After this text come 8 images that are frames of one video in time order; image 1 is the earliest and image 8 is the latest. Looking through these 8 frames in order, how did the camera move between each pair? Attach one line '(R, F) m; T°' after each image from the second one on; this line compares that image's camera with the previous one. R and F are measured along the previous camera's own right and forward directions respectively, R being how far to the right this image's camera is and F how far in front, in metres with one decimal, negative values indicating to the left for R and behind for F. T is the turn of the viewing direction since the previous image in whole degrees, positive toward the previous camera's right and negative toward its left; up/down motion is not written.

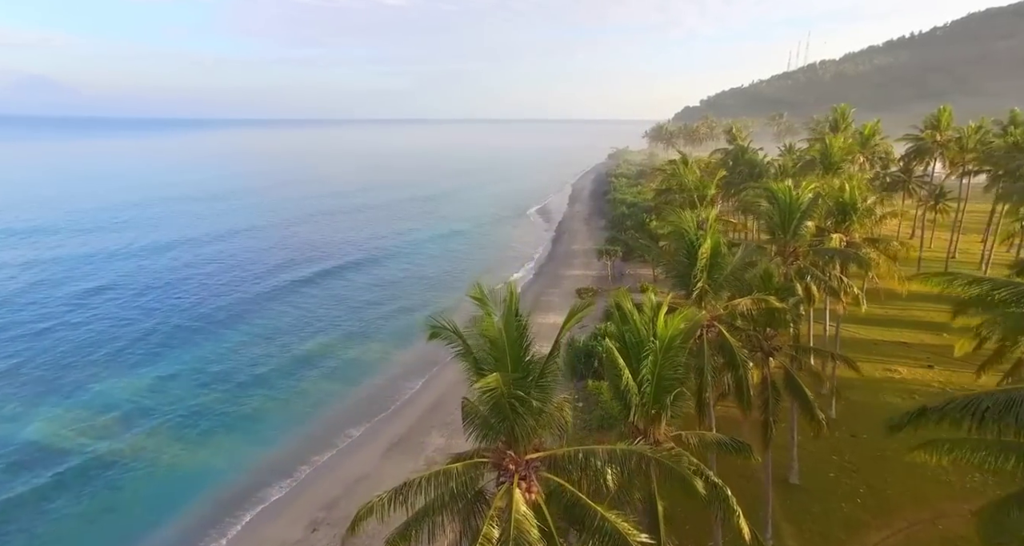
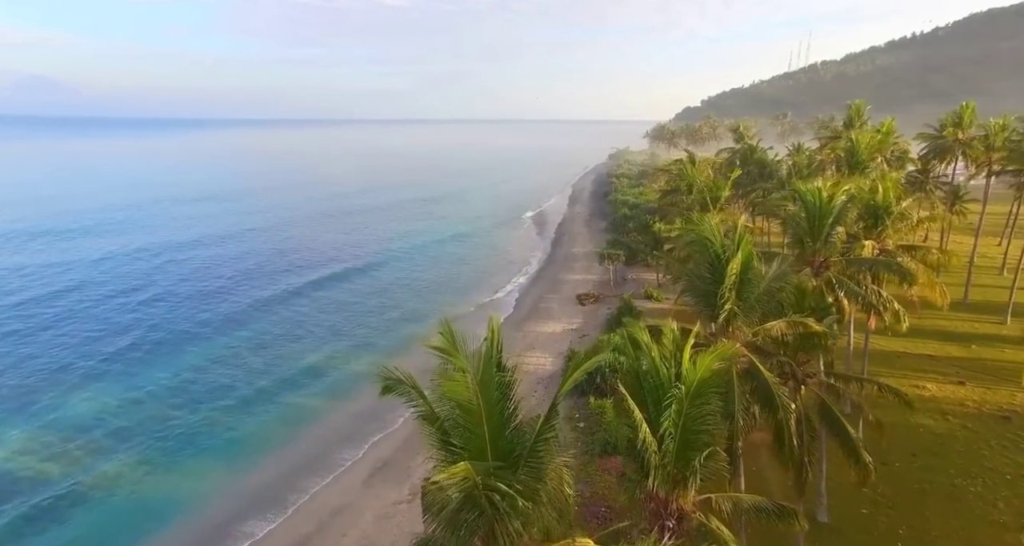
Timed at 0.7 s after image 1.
(+0.2, +2.2) m; 0°
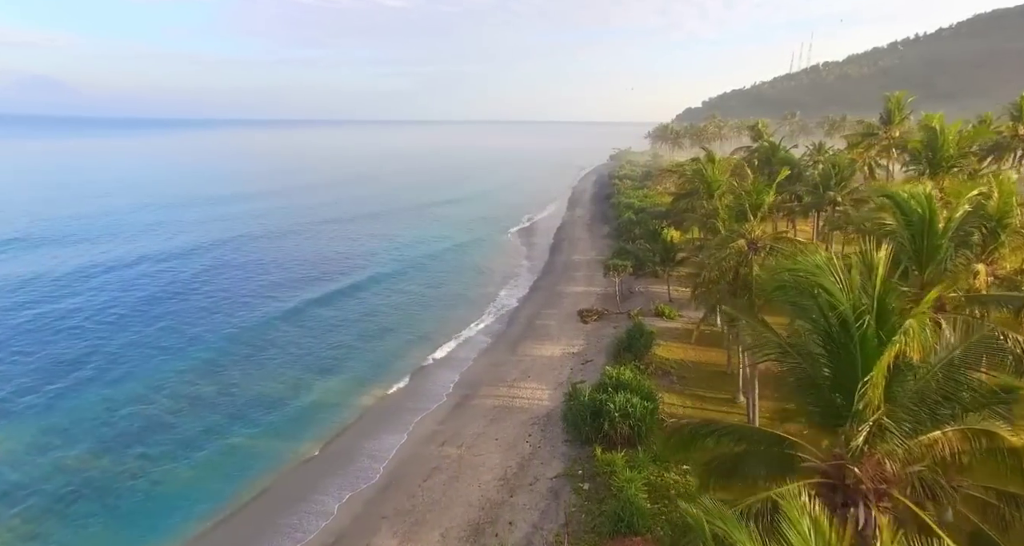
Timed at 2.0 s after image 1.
(+0.4, +5.0) m; 0°
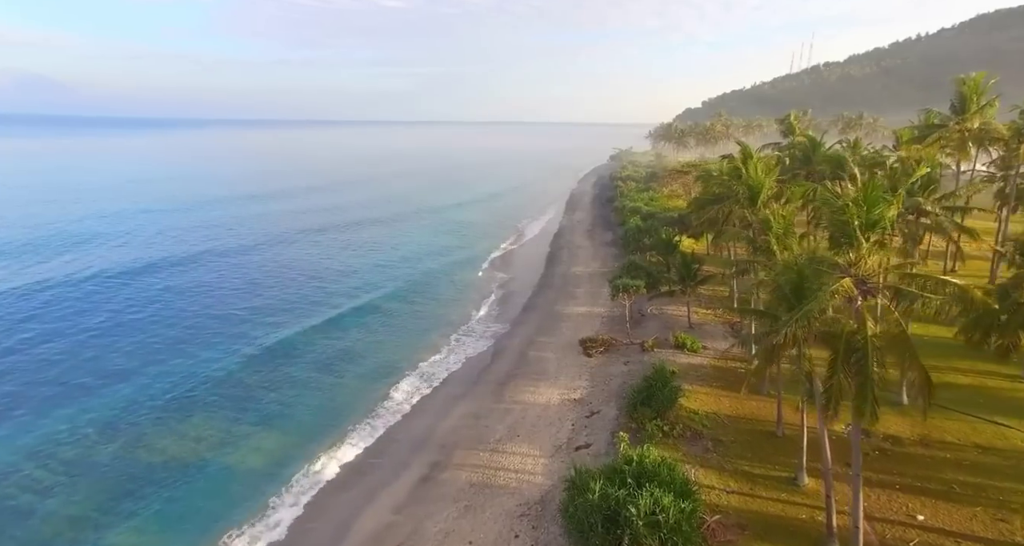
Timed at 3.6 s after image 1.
(+0.6, +7.0) m; 0°
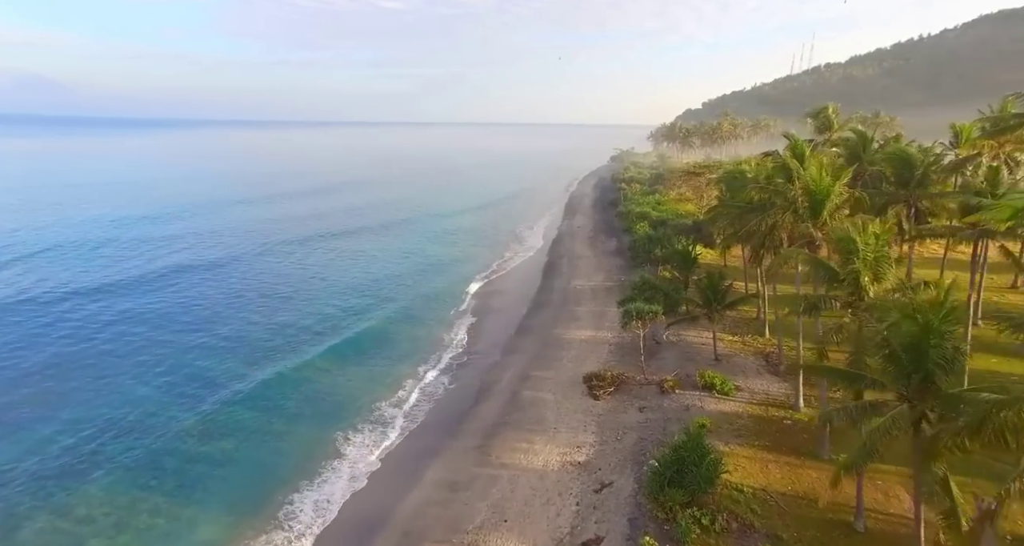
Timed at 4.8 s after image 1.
(+0.4, +5.8) m; 0°
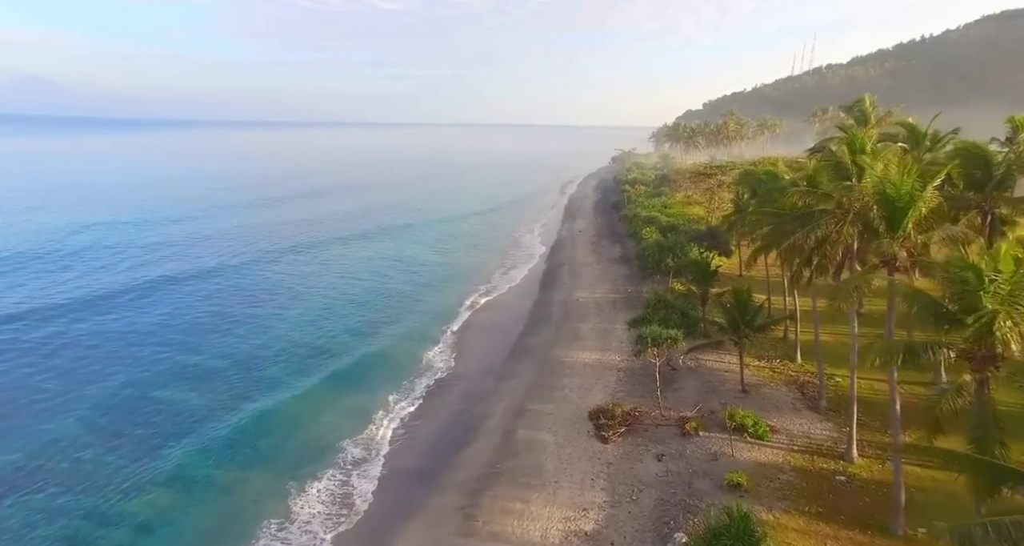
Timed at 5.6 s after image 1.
(+0.2, +4.1) m; 0°
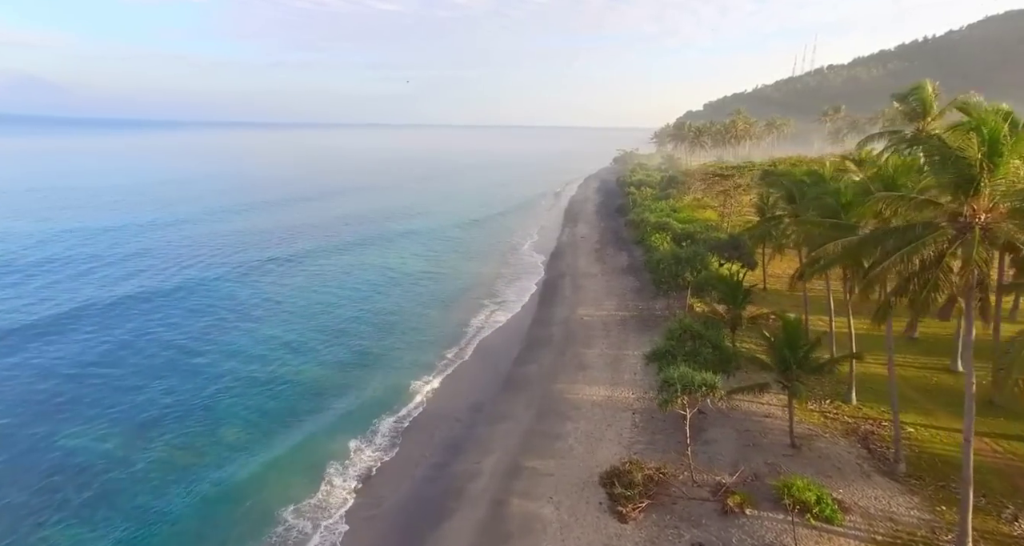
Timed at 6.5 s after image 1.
(+0.2, +5.0) m; 0°
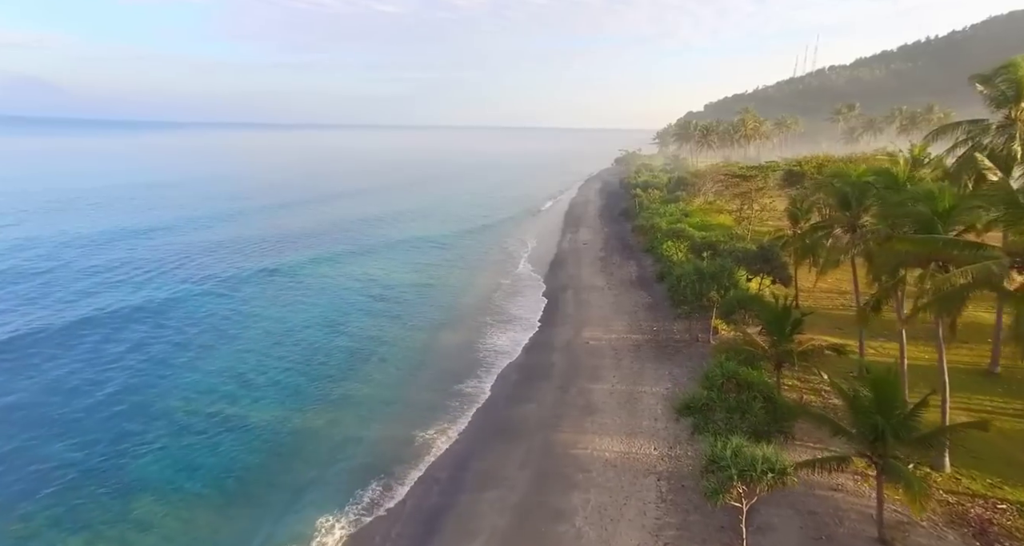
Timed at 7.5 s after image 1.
(+0.2, +5.2) m; 0°
